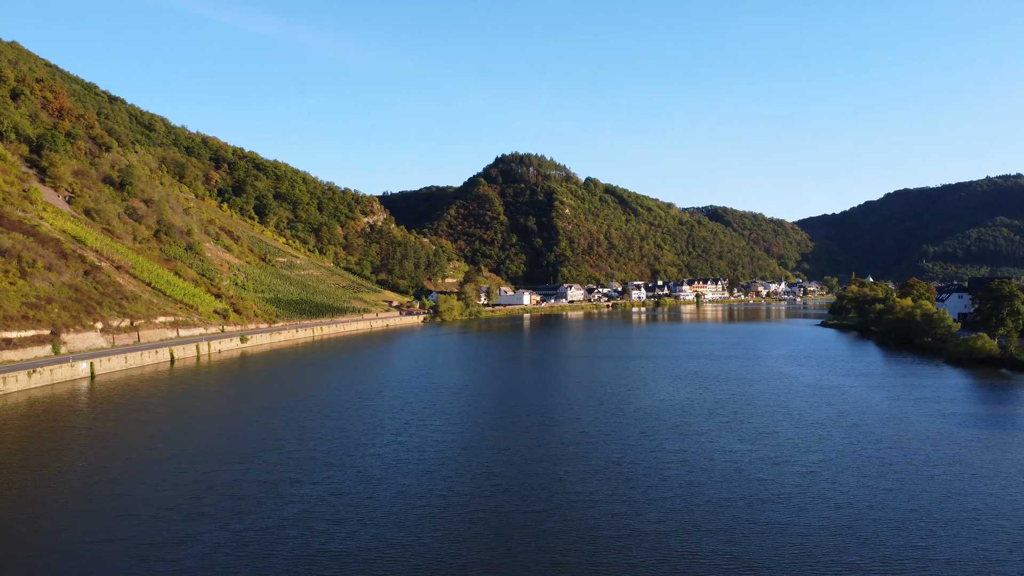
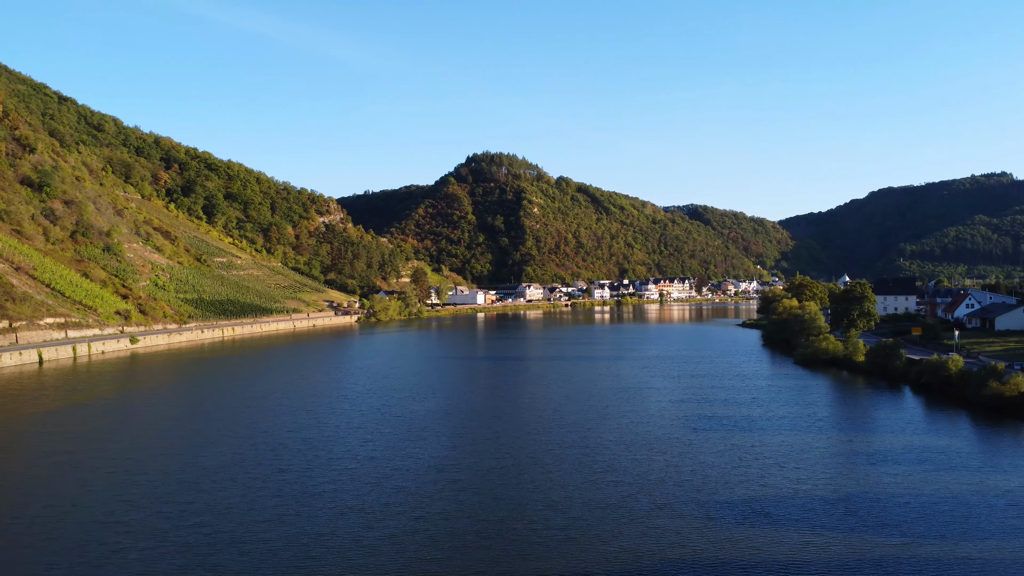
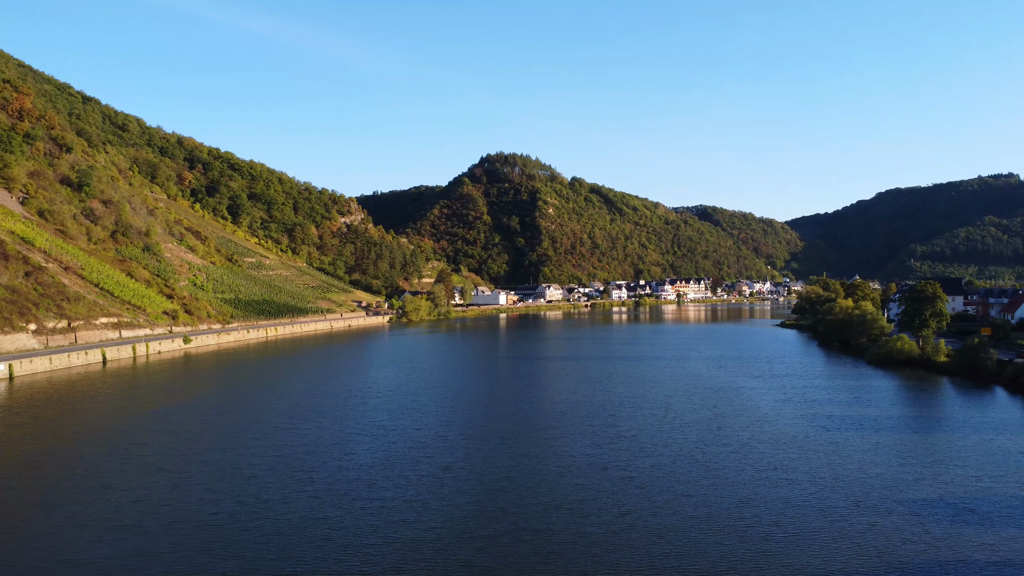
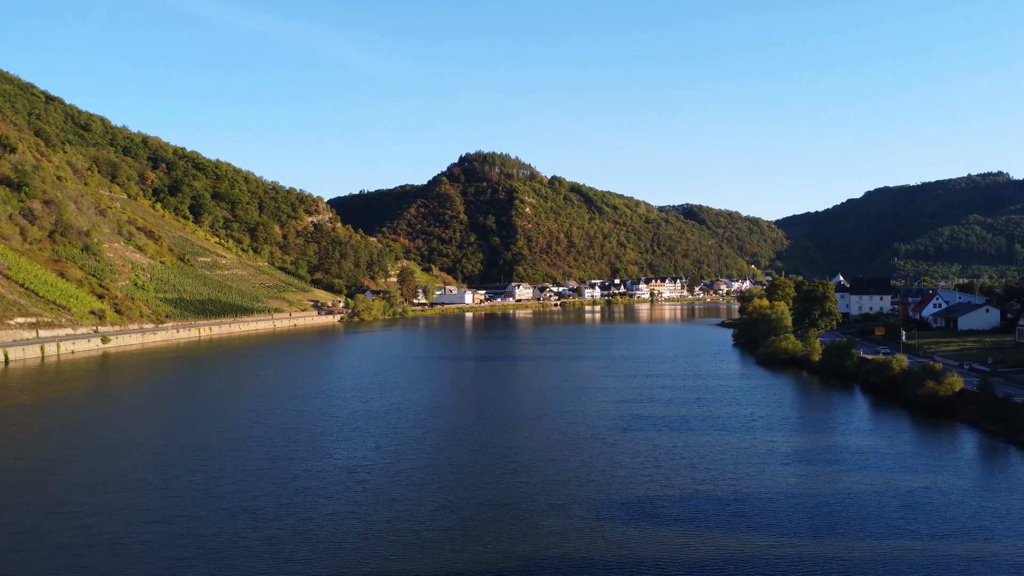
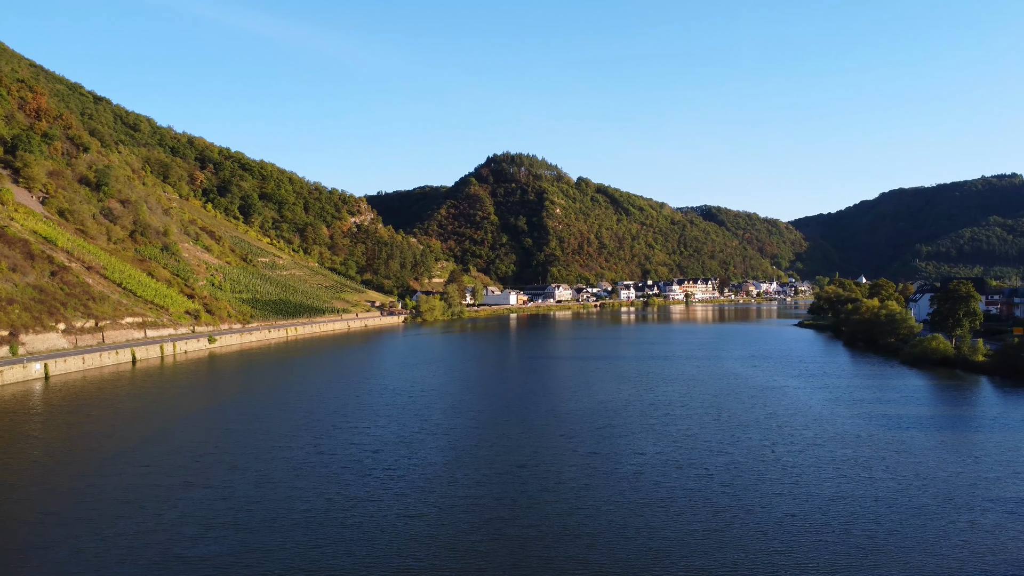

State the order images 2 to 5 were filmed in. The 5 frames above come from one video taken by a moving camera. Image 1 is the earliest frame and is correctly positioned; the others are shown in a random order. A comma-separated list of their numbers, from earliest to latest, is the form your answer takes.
5, 3, 2, 4
